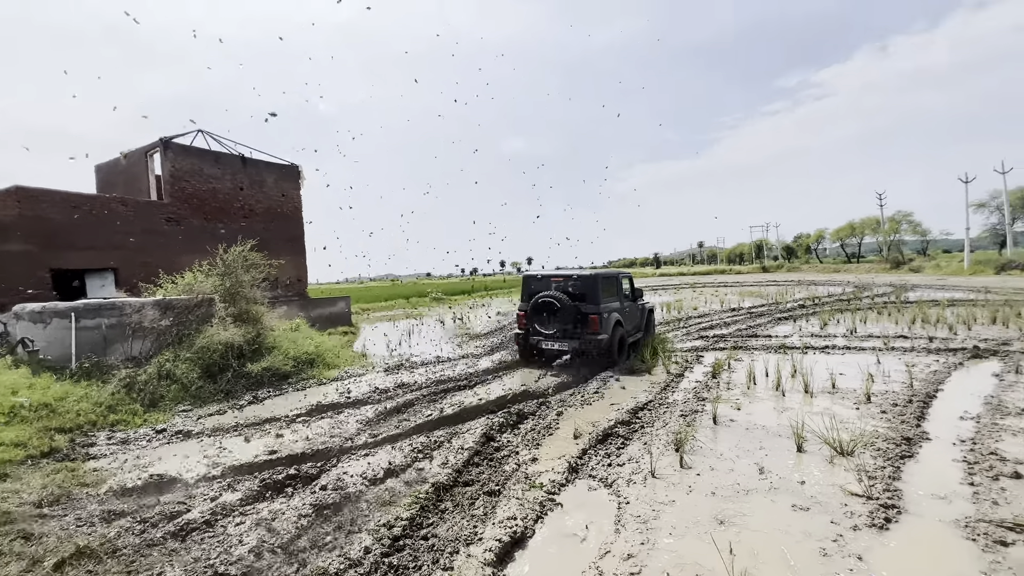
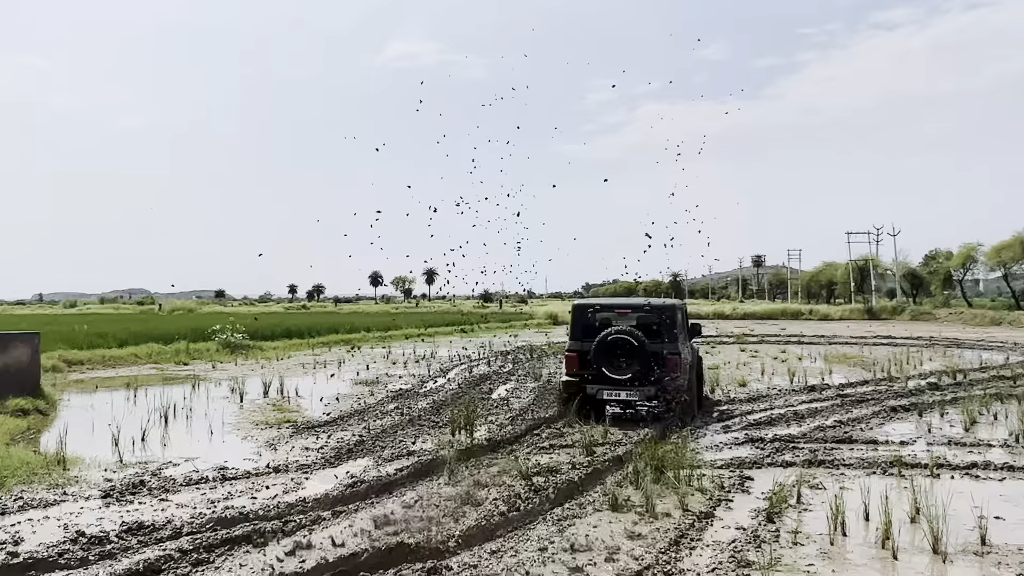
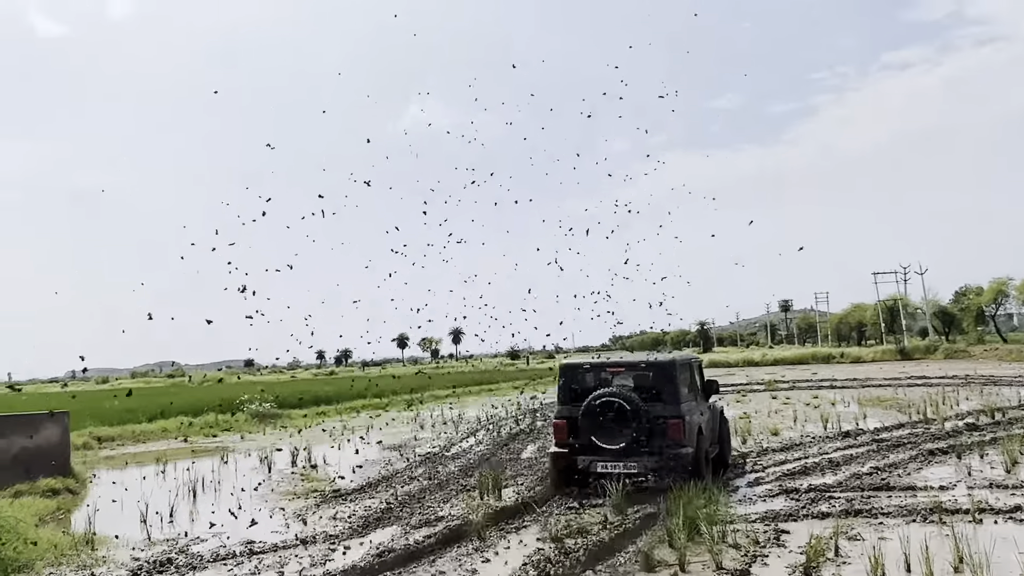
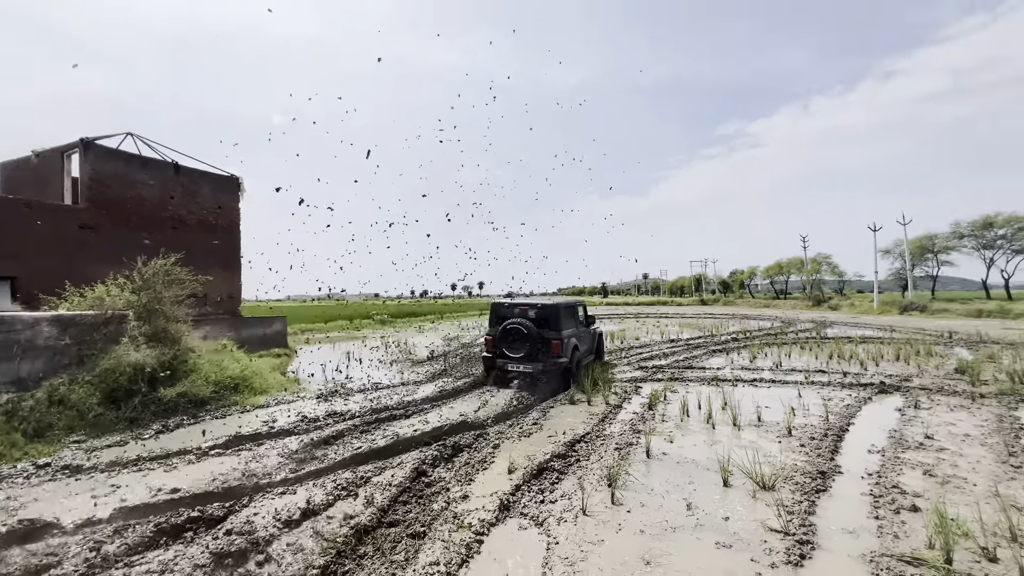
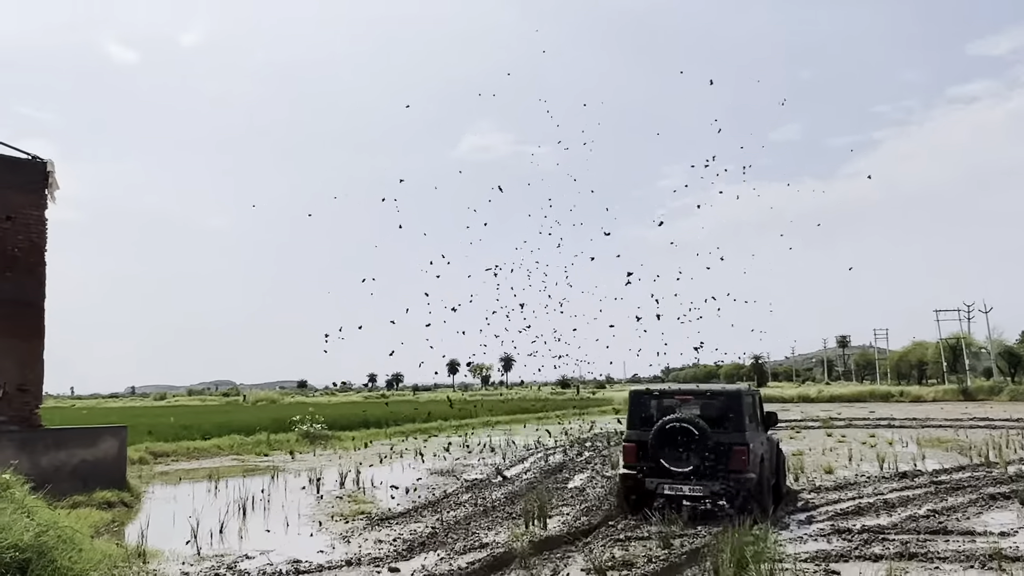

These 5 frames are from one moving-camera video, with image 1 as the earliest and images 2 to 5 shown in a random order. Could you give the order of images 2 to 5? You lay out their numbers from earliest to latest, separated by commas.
4, 3, 5, 2
